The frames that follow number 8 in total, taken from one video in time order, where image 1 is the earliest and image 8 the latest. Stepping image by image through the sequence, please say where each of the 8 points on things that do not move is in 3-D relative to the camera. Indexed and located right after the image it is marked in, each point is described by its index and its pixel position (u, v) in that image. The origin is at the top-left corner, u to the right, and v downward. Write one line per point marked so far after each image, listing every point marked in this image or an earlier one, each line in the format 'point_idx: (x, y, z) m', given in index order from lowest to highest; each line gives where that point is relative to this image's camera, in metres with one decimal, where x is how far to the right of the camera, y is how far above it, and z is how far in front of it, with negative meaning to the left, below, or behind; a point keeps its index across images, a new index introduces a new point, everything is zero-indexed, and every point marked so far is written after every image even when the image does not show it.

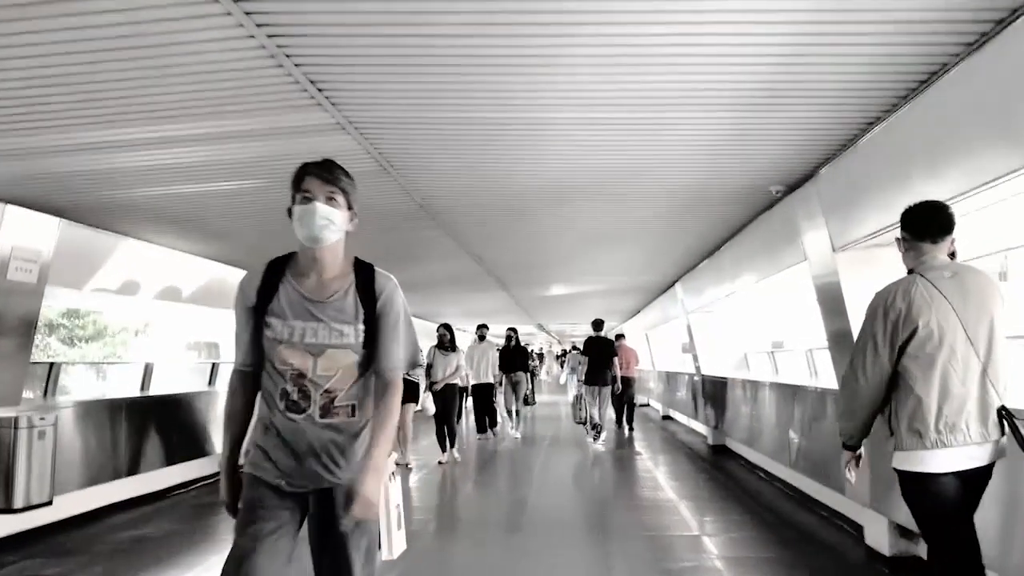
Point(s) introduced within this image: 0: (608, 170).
0: (+0.7, +0.9, +5.5) m
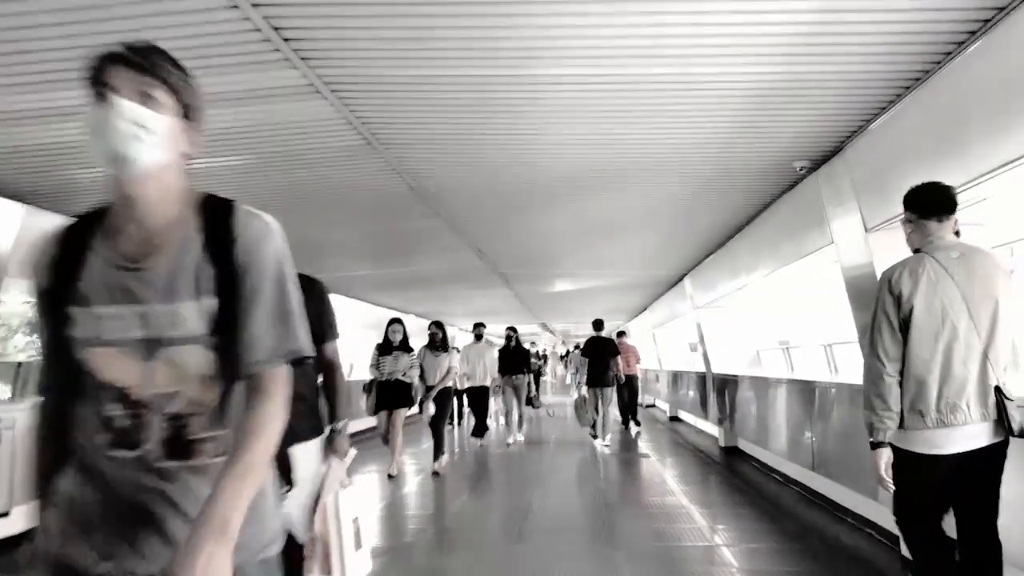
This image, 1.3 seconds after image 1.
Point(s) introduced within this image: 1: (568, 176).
0: (+0.7, +1.0, +5.0) m
1: (+0.4, +0.9, +5.7) m
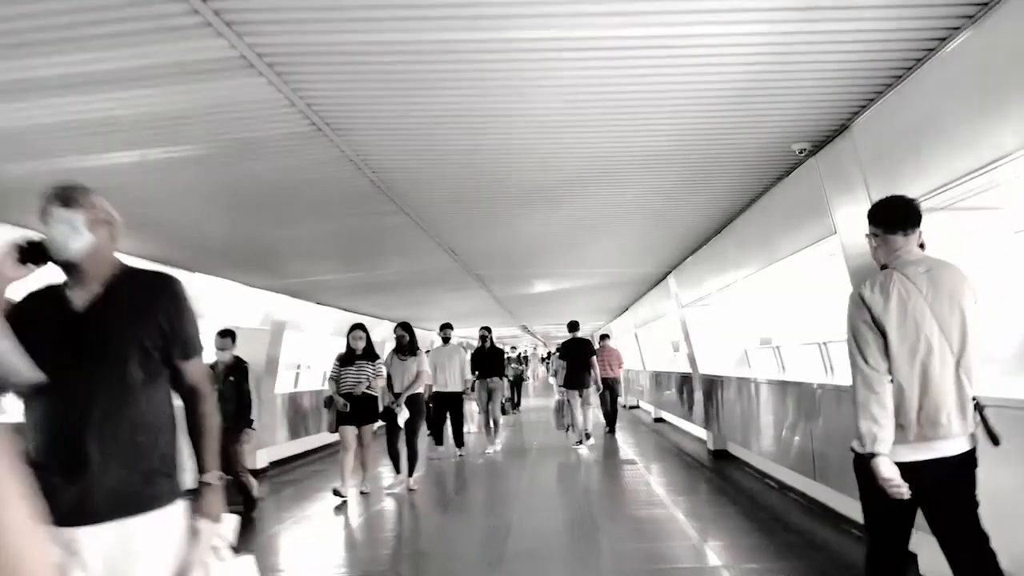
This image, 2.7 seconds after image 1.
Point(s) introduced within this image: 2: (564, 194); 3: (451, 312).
0: (+0.5, +1.0, +4.5) m
1: (+0.2, +0.9, +5.2) m
2: (+0.4, +0.8, +6.1) m
3: (-1.4, -0.5, +16.5) m
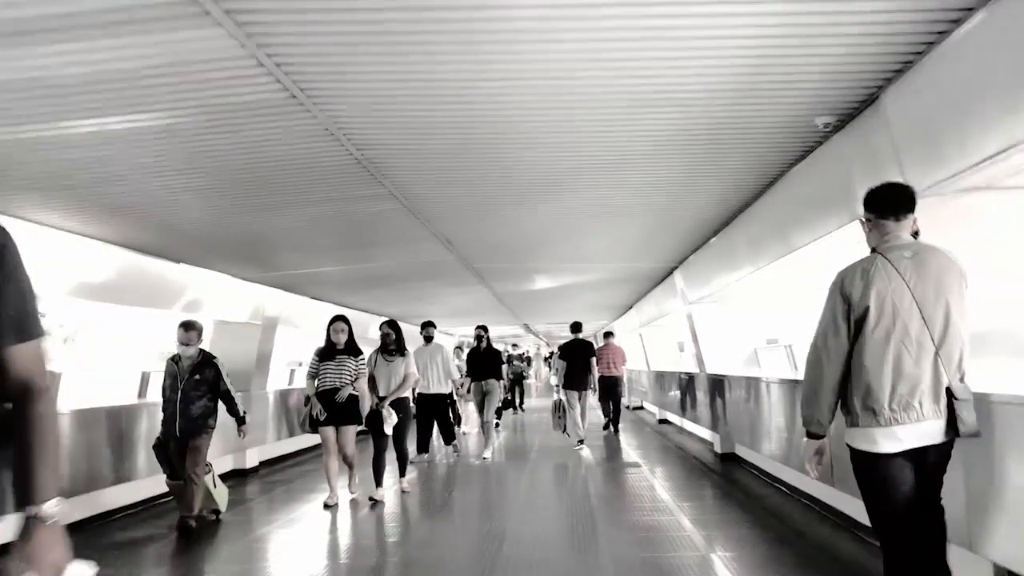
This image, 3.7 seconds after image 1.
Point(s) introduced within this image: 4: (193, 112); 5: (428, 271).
0: (+0.5, +1.0, +4.2) m
1: (+0.2, +1.0, +4.9) m
2: (+0.4, +0.9, +5.7) m
3: (-1.3, -0.5, +16.2) m
4: (-1.8, +1.0, +4.0) m
5: (-1.2, +0.2, +10.2) m
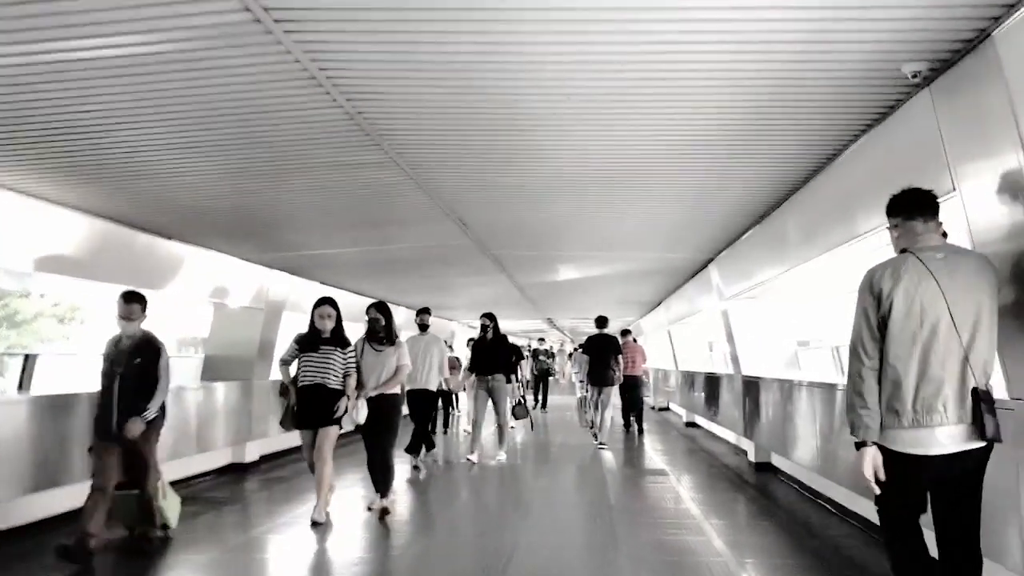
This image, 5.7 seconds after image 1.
0: (+0.6, +1.1, +3.5) m
1: (+0.3, +1.1, +4.2) m
2: (+0.5, +1.0, +5.0) m
3: (-0.9, -0.3, +15.5) m
4: (-1.7, +1.1, +3.4) m
5: (-0.9, +0.4, +9.5) m
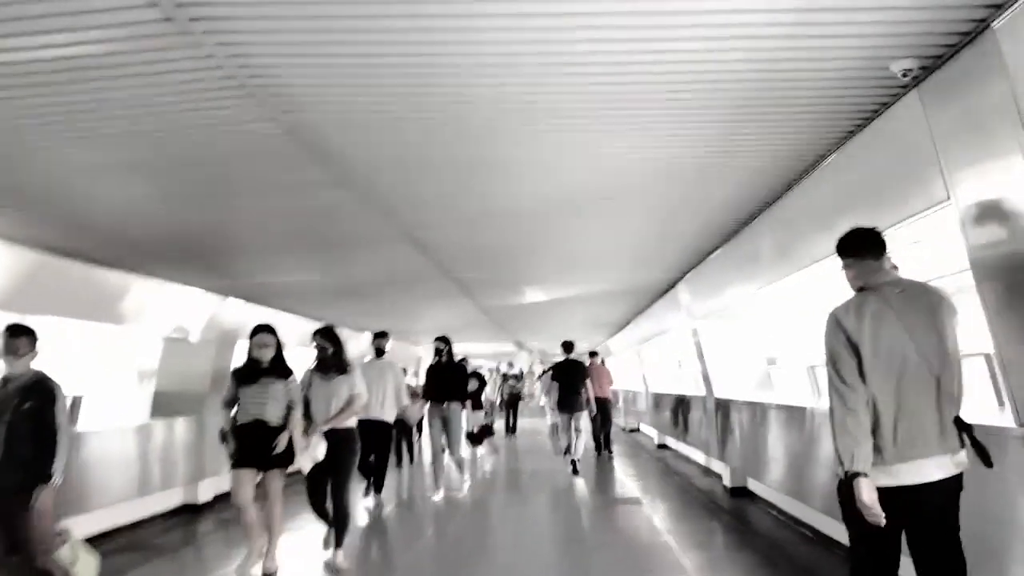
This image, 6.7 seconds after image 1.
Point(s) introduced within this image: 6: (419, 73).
0: (+0.4, +1.0, +3.2) m
1: (0.0, +0.9, +3.9) m
2: (+0.3, +0.8, +4.7) m
3: (-1.6, -0.8, +15.1) m
4: (-1.9, +1.0, +3.0) m
5: (-1.4, +0.1, +9.2) m
6: (-0.4, +1.0, +3.4) m
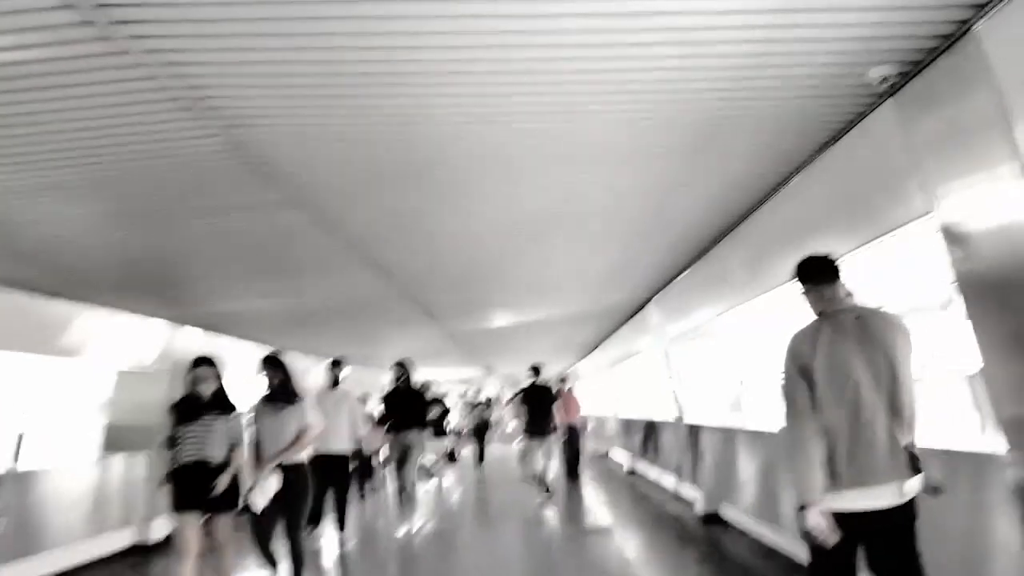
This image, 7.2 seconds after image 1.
0: (+0.2, +0.9, +3.0) m
1: (-0.2, +0.8, +3.7) m
2: (0.0, +0.6, +4.6) m
3: (-2.2, -1.3, +14.8) m
4: (-2.1, +0.9, +2.8) m
5: (-1.8, -0.2, +8.9) m
6: (-0.6, +0.9, +3.2) m
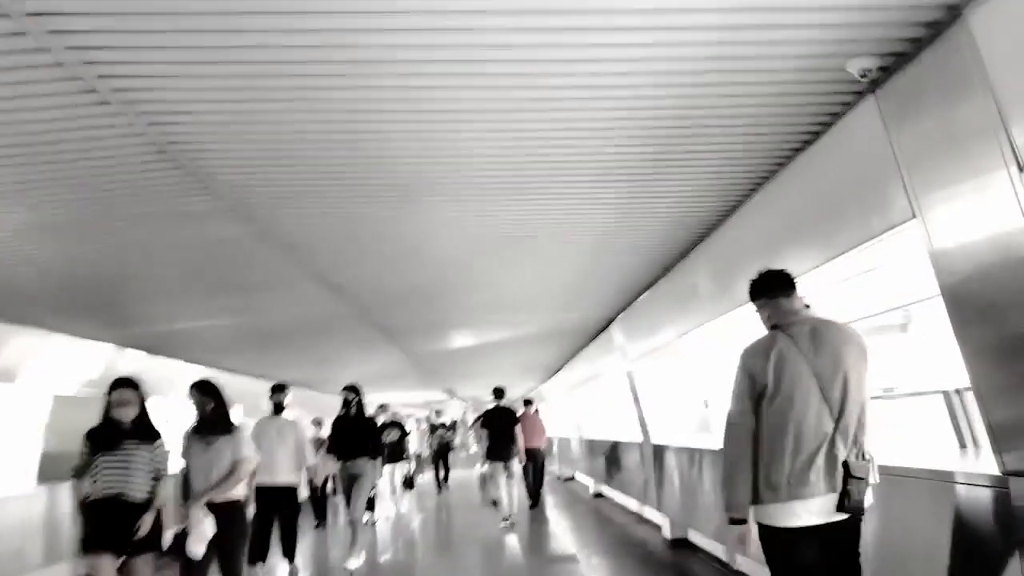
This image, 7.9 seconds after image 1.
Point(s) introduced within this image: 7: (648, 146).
0: (0.0, +0.9, +2.8) m
1: (-0.4, +0.7, +3.5) m
2: (-0.2, +0.6, +4.3) m
3: (-3.0, -1.7, +14.4) m
4: (-2.2, +0.8, +2.4) m
5: (-2.2, -0.5, +8.5) m
6: (-0.8, +0.8, +2.9) m
7: (+0.7, +0.7, +3.6) m
